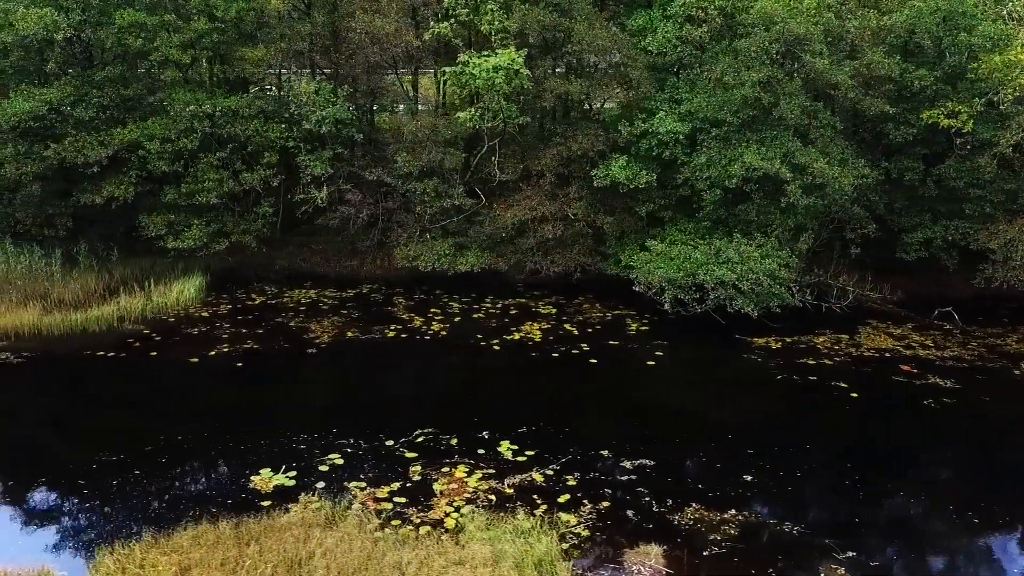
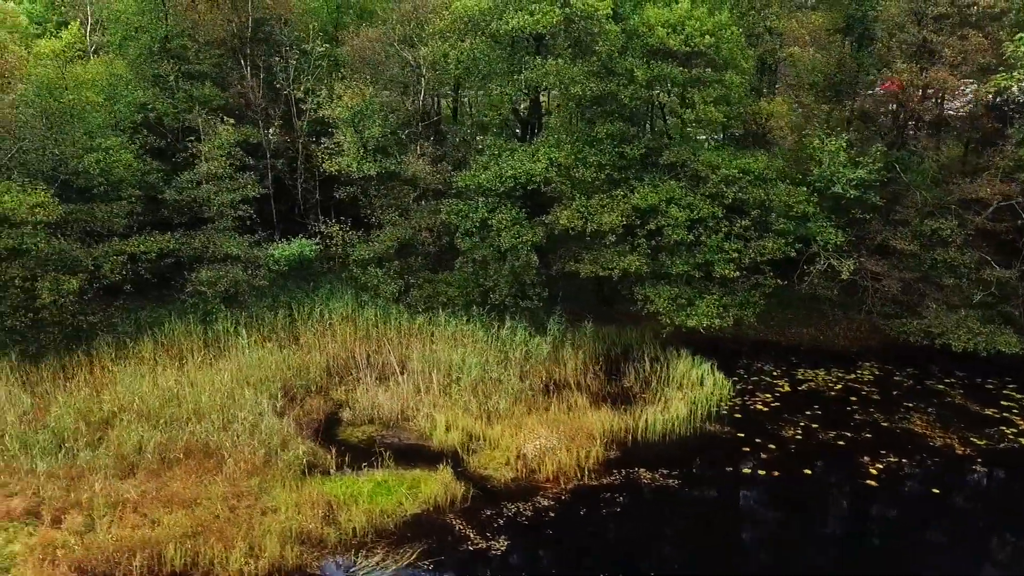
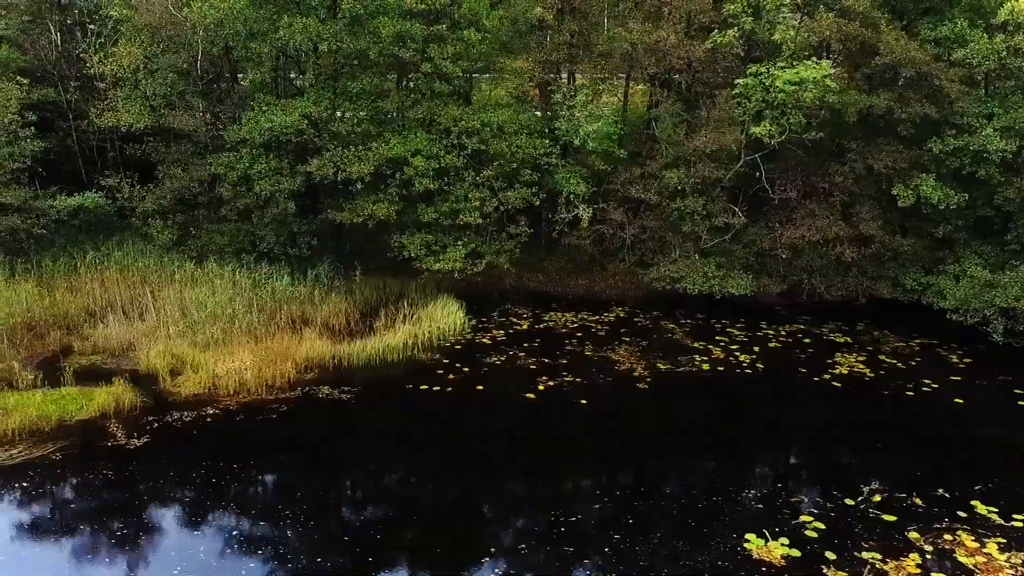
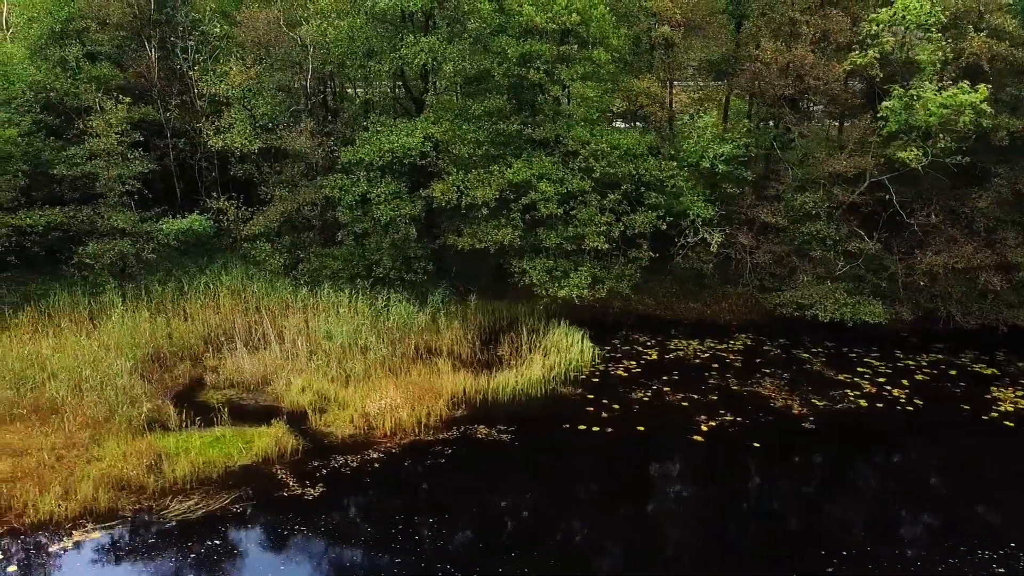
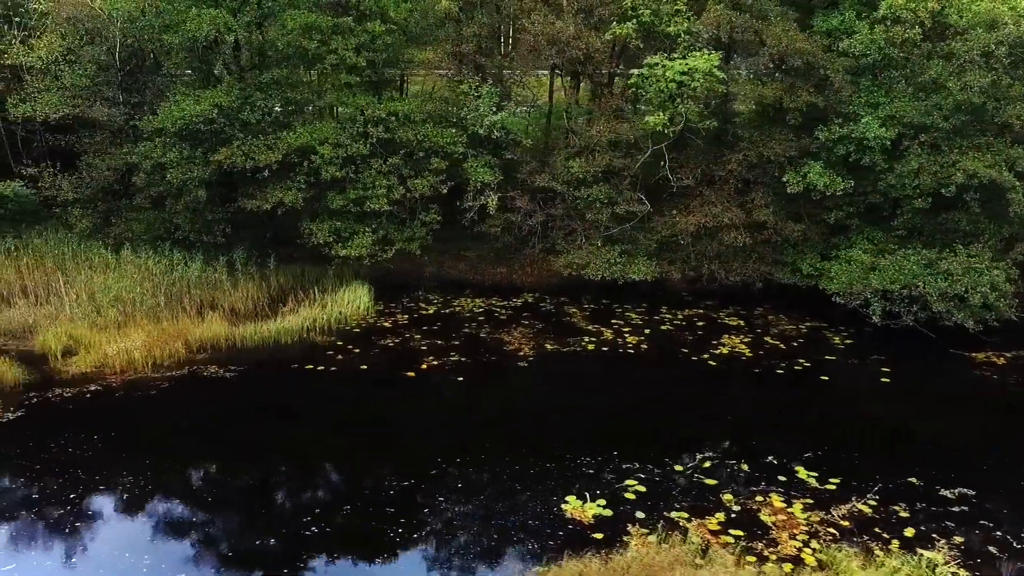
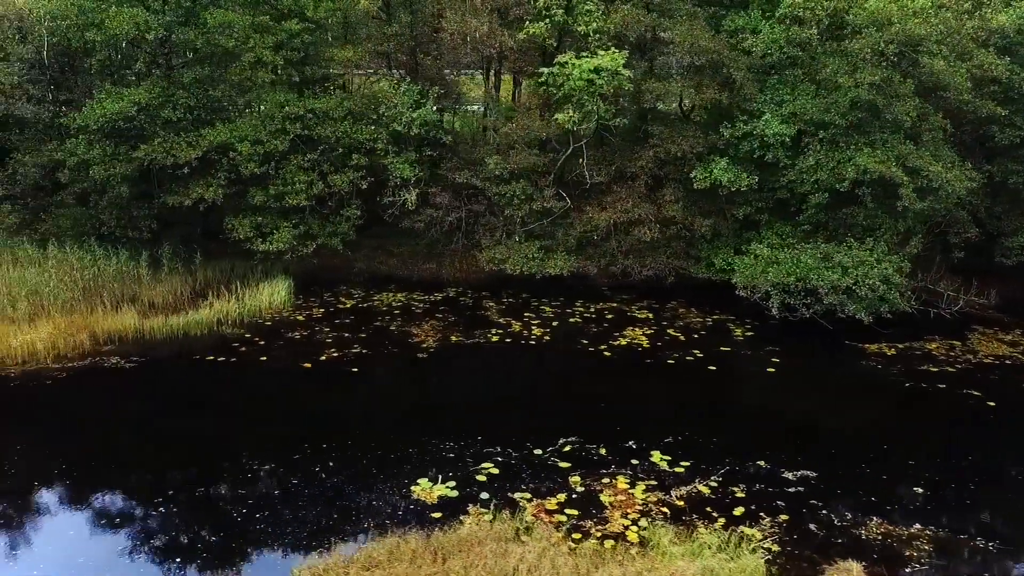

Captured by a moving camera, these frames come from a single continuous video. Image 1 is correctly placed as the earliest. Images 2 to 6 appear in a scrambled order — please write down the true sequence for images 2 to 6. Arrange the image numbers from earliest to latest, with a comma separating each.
6, 5, 3, 4, 2
